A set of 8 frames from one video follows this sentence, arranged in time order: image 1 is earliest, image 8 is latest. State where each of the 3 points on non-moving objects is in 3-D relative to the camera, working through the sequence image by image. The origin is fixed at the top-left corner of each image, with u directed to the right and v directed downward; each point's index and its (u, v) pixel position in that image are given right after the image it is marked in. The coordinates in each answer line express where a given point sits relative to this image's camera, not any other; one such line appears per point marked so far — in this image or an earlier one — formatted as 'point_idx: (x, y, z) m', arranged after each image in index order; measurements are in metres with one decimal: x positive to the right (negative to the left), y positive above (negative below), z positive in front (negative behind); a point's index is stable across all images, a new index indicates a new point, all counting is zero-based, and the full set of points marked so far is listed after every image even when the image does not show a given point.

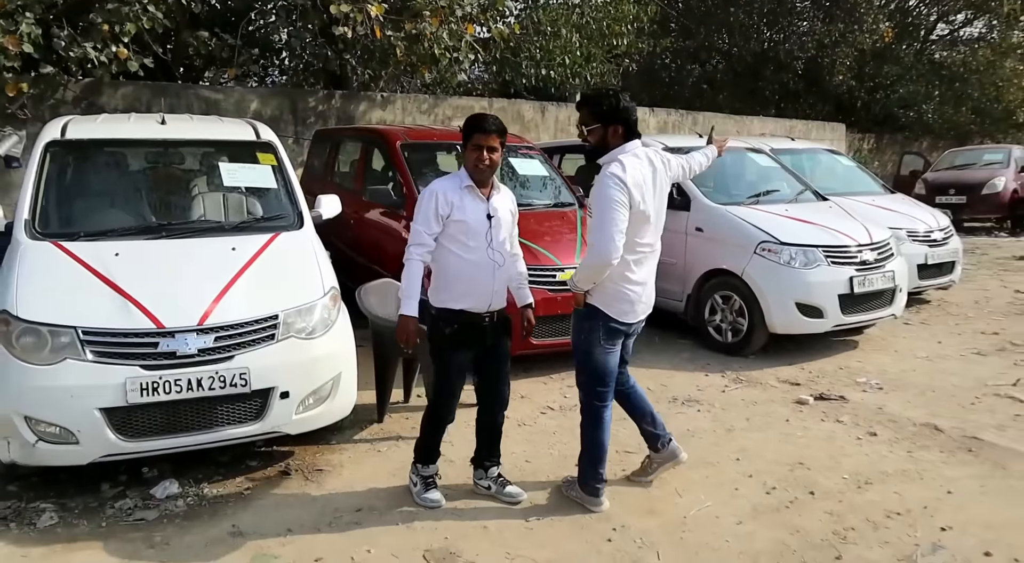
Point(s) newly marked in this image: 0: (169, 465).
0: (-1.7, -0.9, +3.7) m
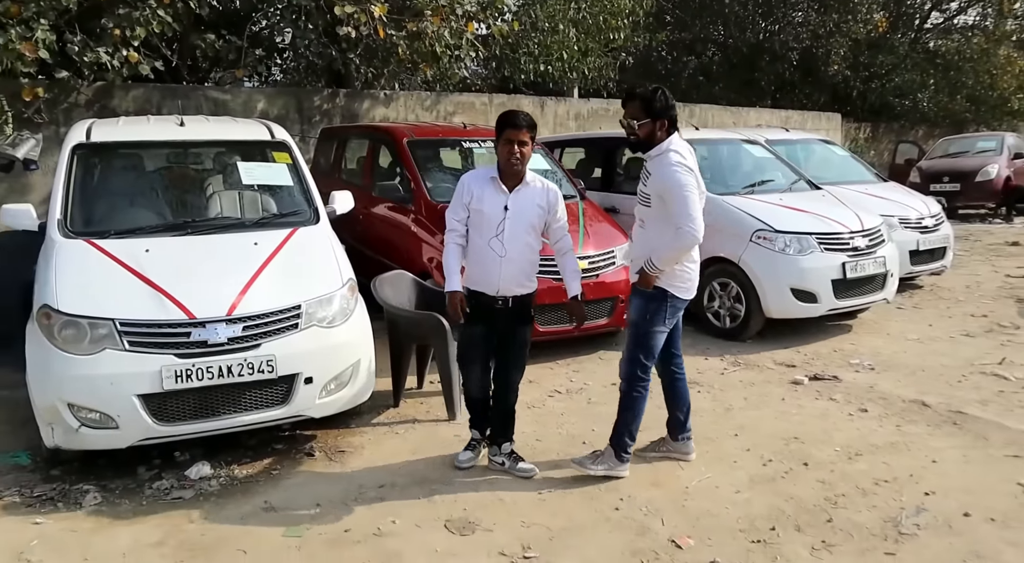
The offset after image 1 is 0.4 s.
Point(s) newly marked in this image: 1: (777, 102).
0: (-1.6, -0.9, +3.9) m
1: (+6.4, +4.3, +17.8) m
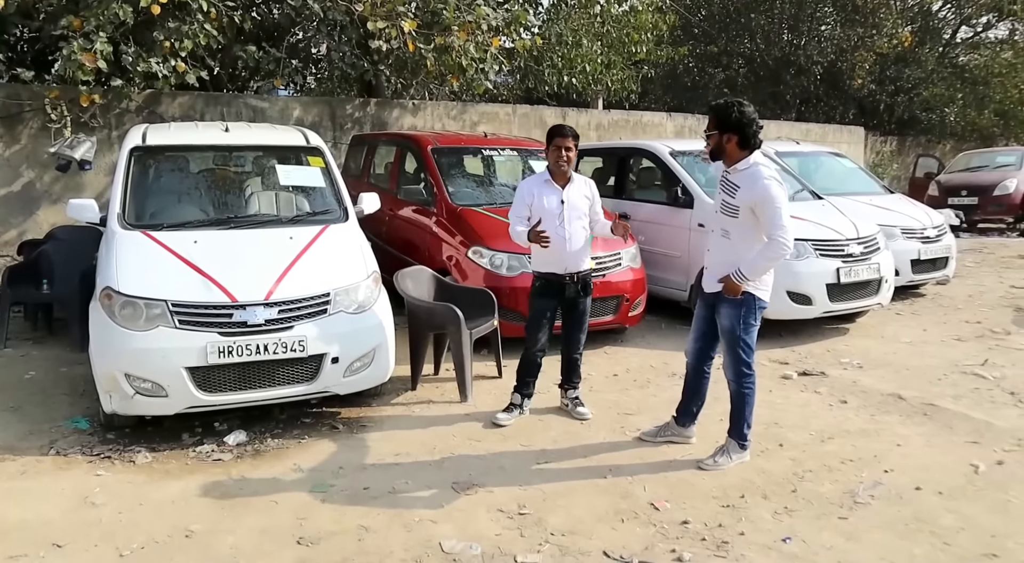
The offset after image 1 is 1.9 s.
0: (-1.6, -0.8, +4.4) m
1: (+7.0, +4.0, +18.0) m
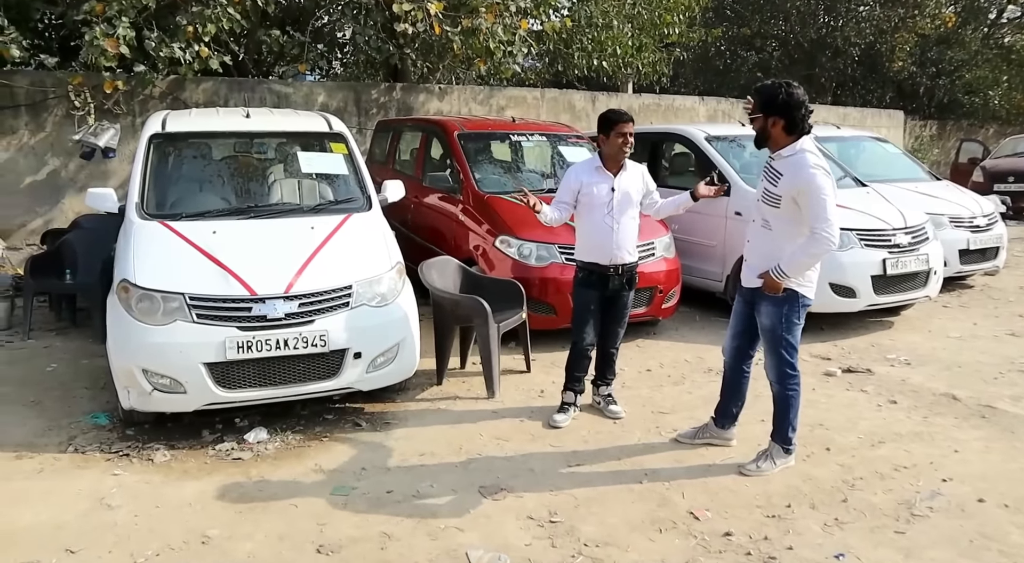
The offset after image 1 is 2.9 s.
0: (-1.4, -0.8, +4.3) m
1: (+7.6, +4.3, +17.4) m
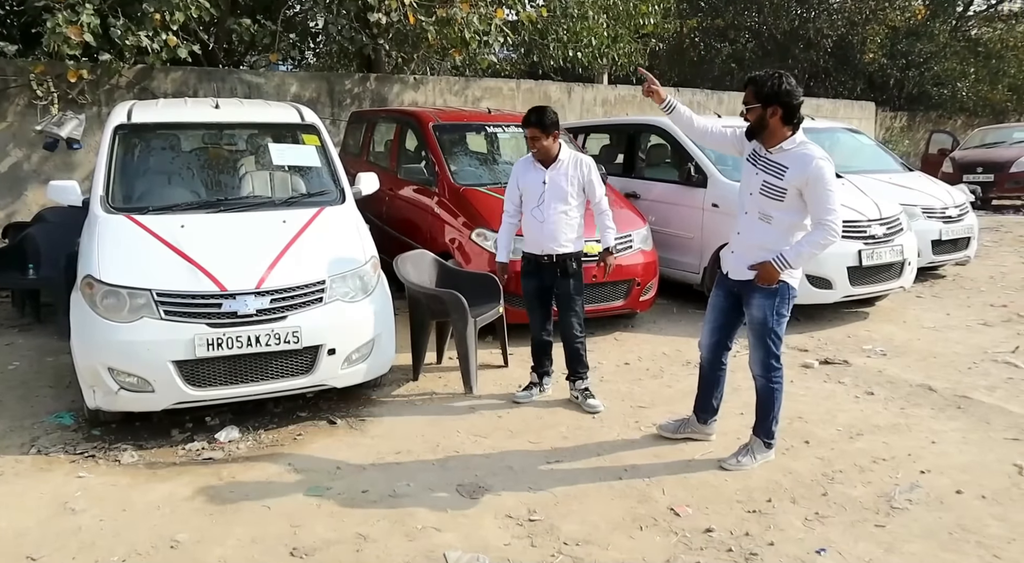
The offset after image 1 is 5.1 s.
0: (-1.6, -0.7, +4.2) m
1: (+7.1, +4.5, +17.6) m
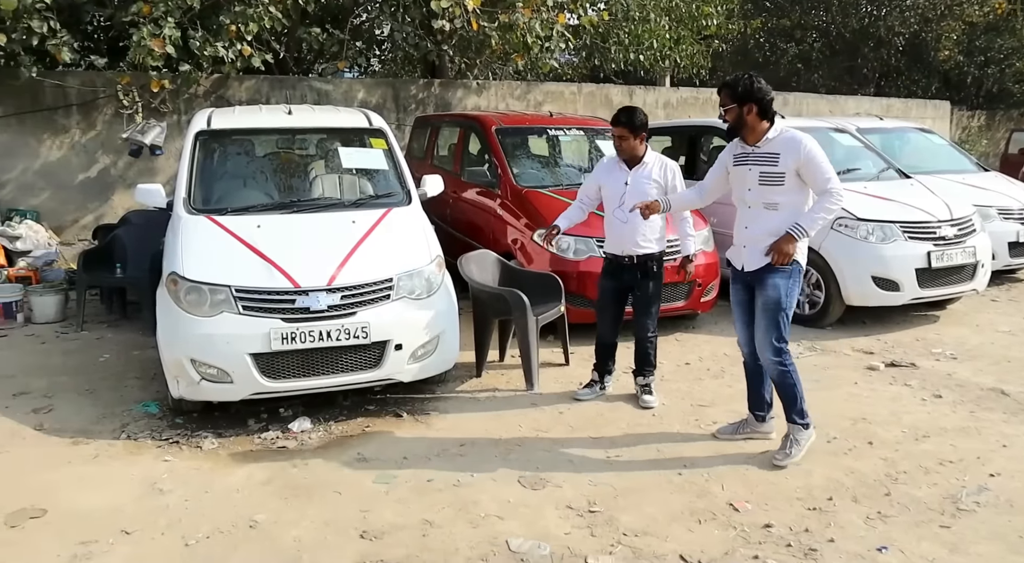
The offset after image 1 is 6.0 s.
0: (-1.2, -0.7, +4.4) m
1: (+8.5, +4.4, +17.1) m
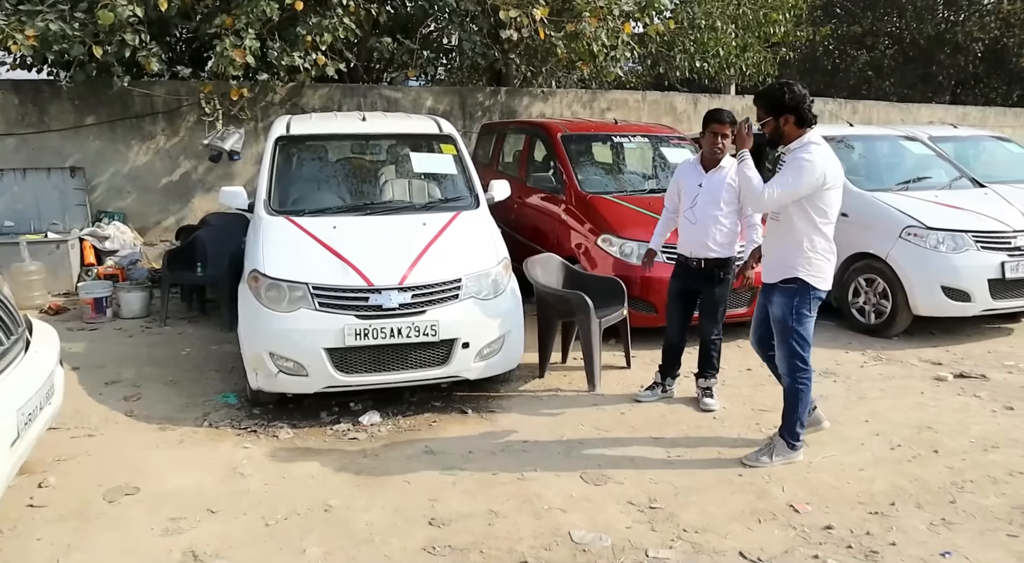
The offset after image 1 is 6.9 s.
0: (-0.9, -0.7, +4.6) m
1: (+9.9, +4.1, +16.5) m
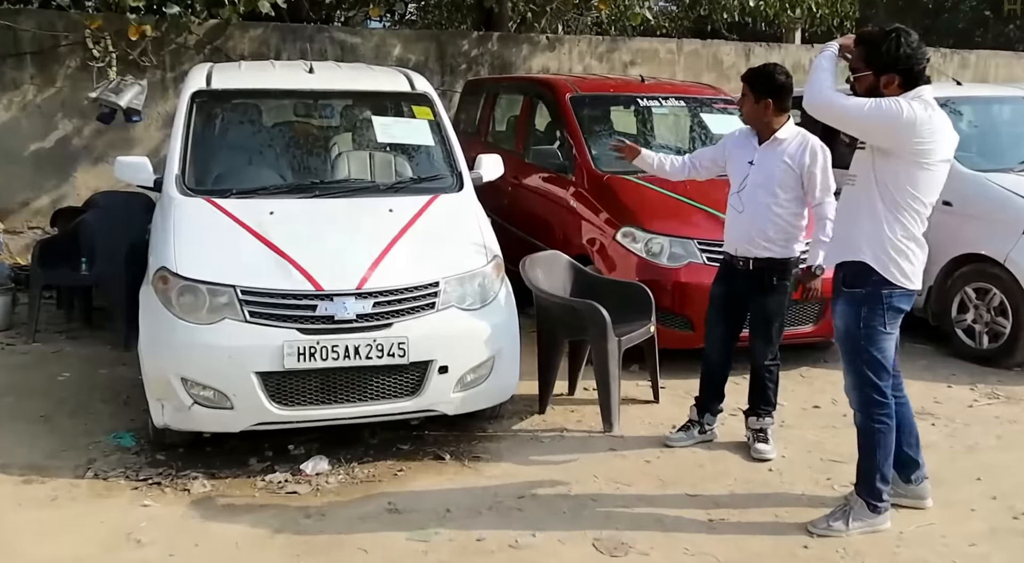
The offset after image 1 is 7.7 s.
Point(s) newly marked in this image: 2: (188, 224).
0: (-0.9, -0.7, +3.3) m
1: (+9.7, +4.1, +15.5) m
2: (-1.4, +0.3, +3.2) m
